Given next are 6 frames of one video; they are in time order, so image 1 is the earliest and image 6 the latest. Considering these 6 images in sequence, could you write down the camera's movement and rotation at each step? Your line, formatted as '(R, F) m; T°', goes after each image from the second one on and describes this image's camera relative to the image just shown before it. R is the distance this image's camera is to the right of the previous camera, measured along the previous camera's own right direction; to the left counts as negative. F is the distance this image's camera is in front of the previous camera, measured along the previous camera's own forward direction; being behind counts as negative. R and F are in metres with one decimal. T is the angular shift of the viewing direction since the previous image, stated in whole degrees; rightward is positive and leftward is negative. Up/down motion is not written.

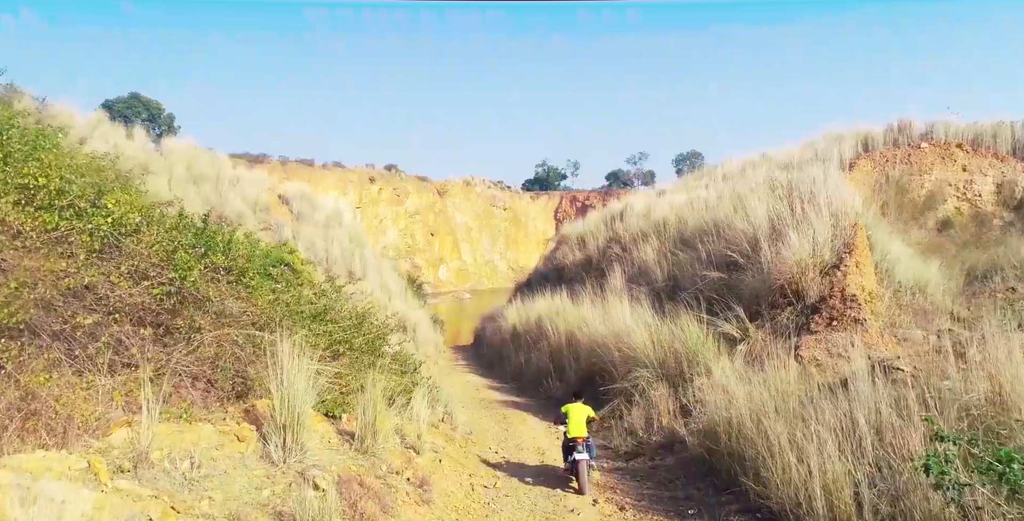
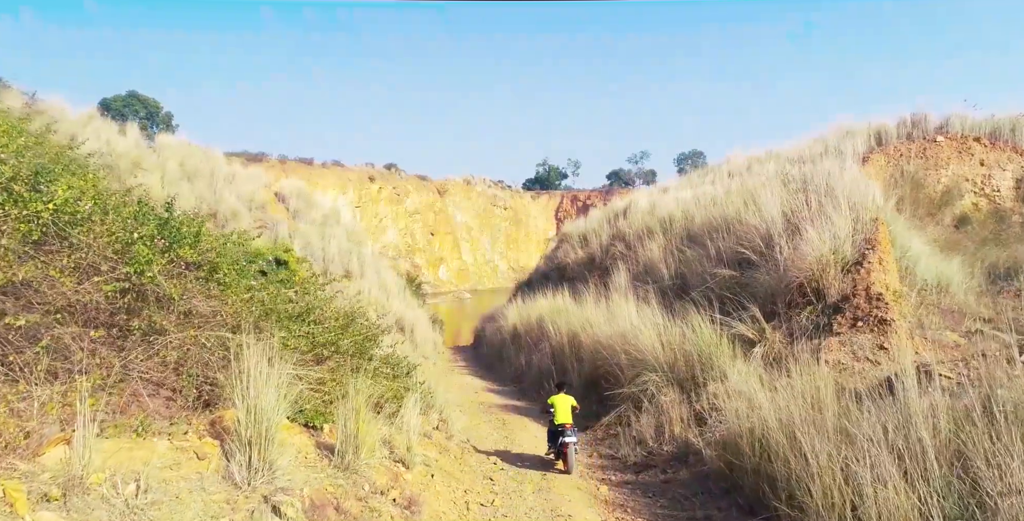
(0.0, +0.6) m; 0°
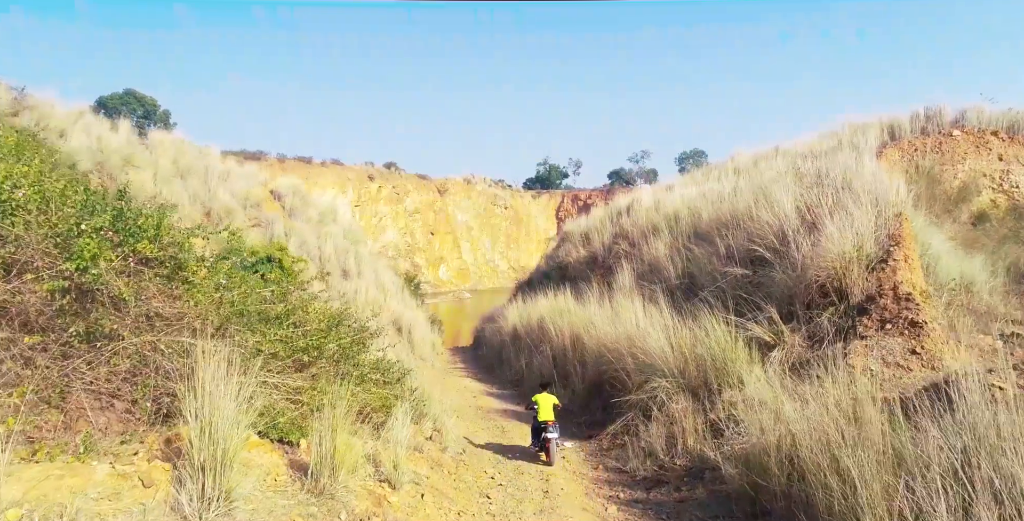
(0.0, +0.6) m; 0°
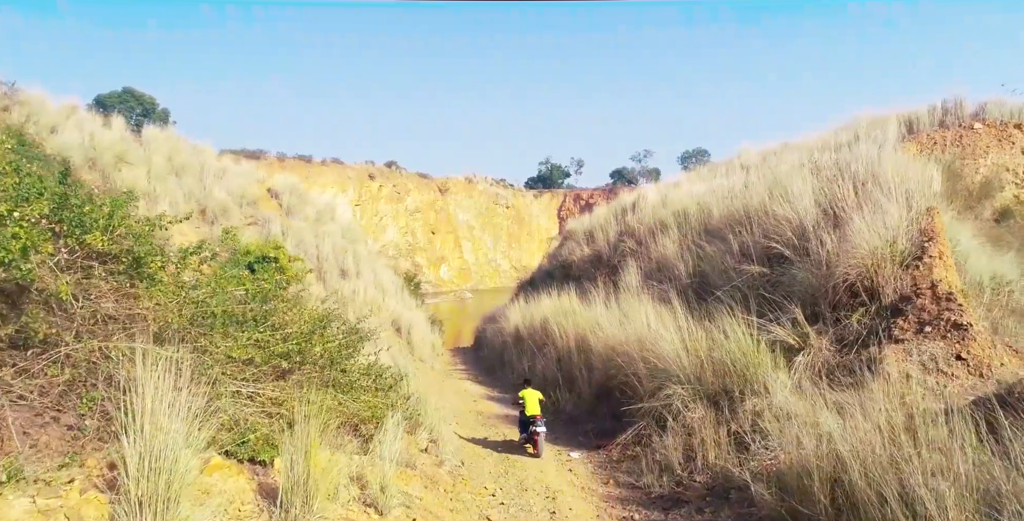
(0.0, +0.6) m; 0°
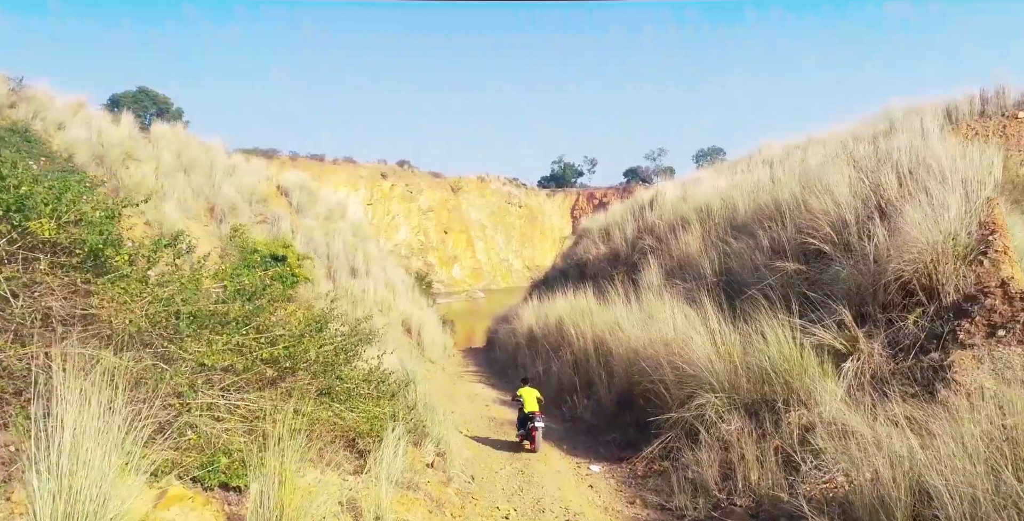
(0.0, +0.7) m; -1°
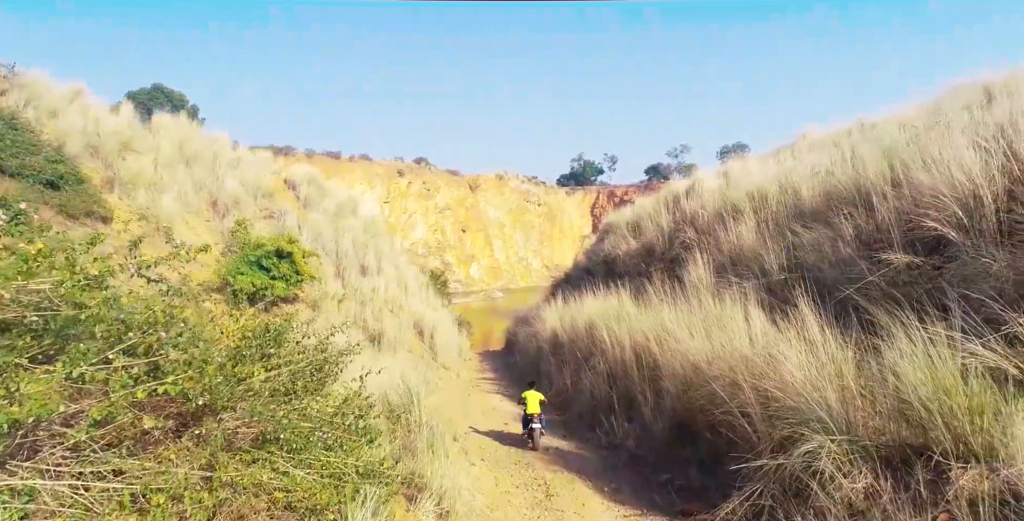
(-0.1, +2.0) m; -1°
